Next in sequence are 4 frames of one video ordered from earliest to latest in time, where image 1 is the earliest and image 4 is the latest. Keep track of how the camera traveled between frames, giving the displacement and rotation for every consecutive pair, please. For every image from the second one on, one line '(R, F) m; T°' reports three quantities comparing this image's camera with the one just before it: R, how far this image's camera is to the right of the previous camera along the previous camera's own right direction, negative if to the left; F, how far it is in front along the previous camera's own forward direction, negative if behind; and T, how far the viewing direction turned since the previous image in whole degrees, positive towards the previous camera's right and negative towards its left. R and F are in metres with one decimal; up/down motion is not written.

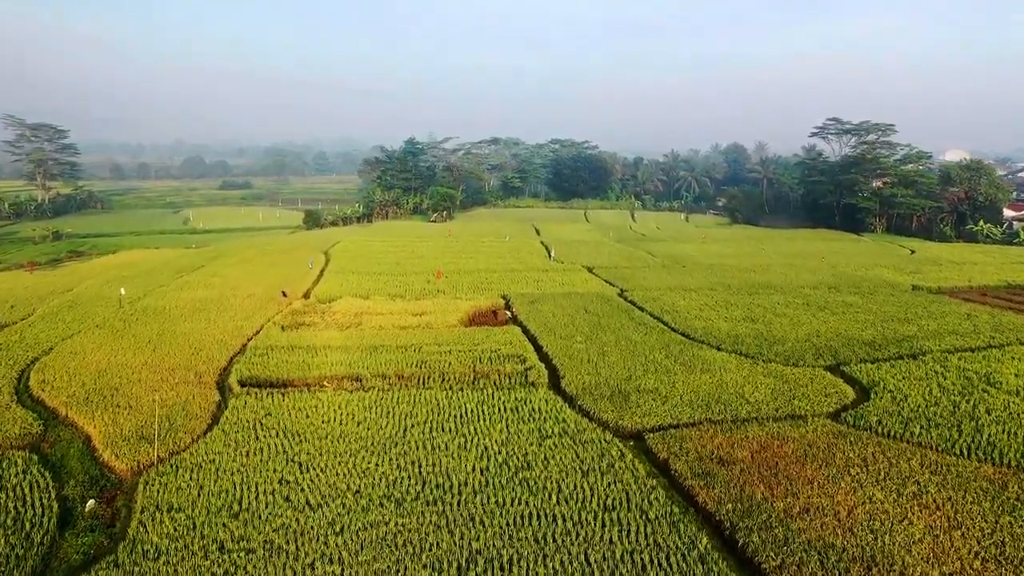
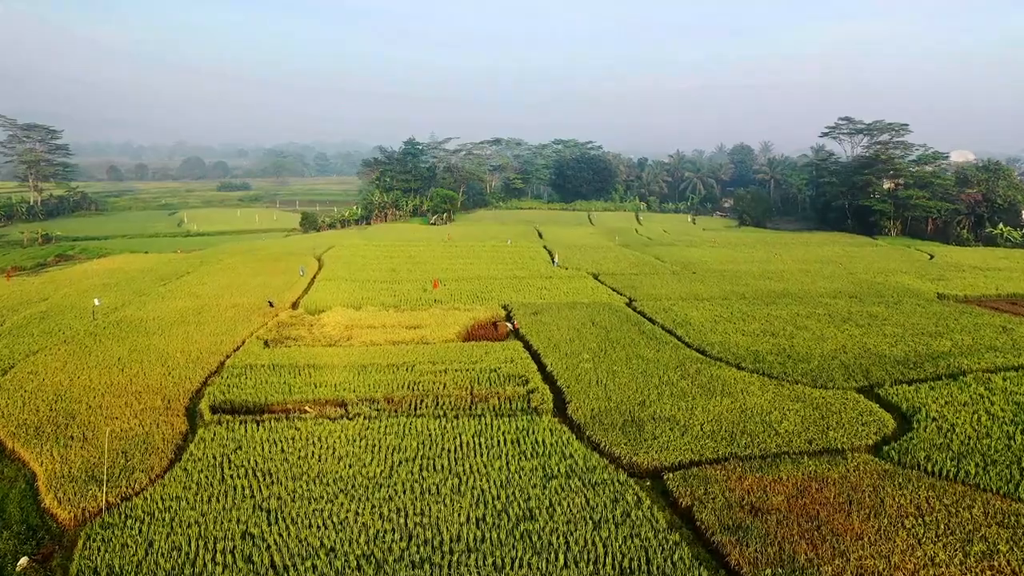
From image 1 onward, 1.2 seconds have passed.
(0.0, +1.8) m; 0°
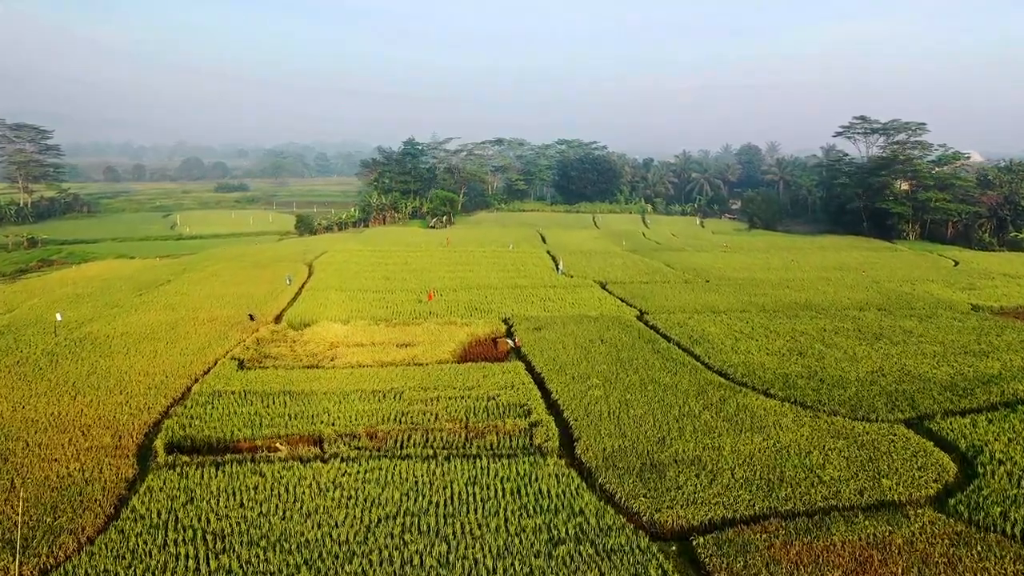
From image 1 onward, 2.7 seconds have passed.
(+0.1, +2.1) m; 0°
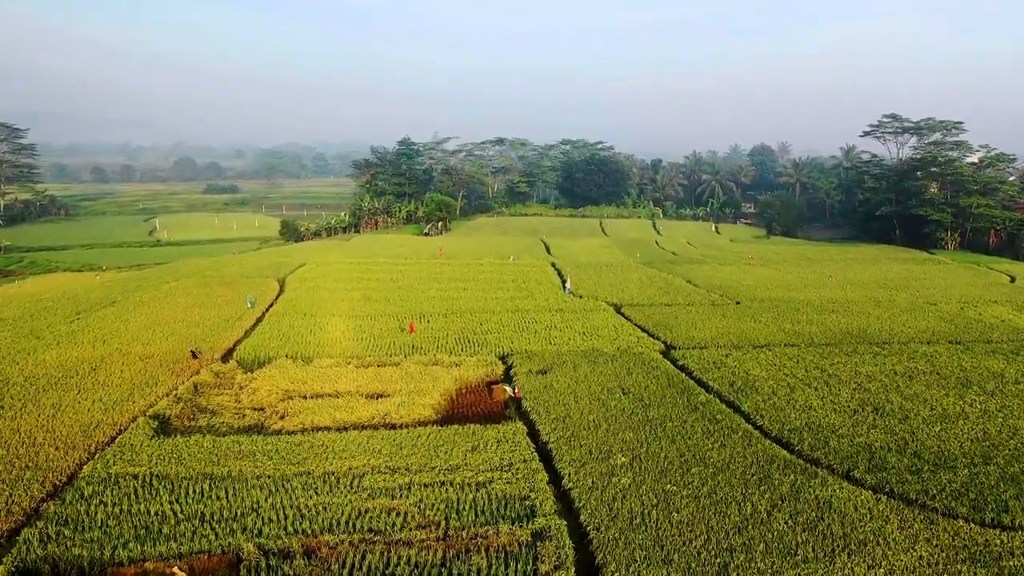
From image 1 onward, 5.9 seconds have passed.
(+0.1, +4.5) m; 0°
